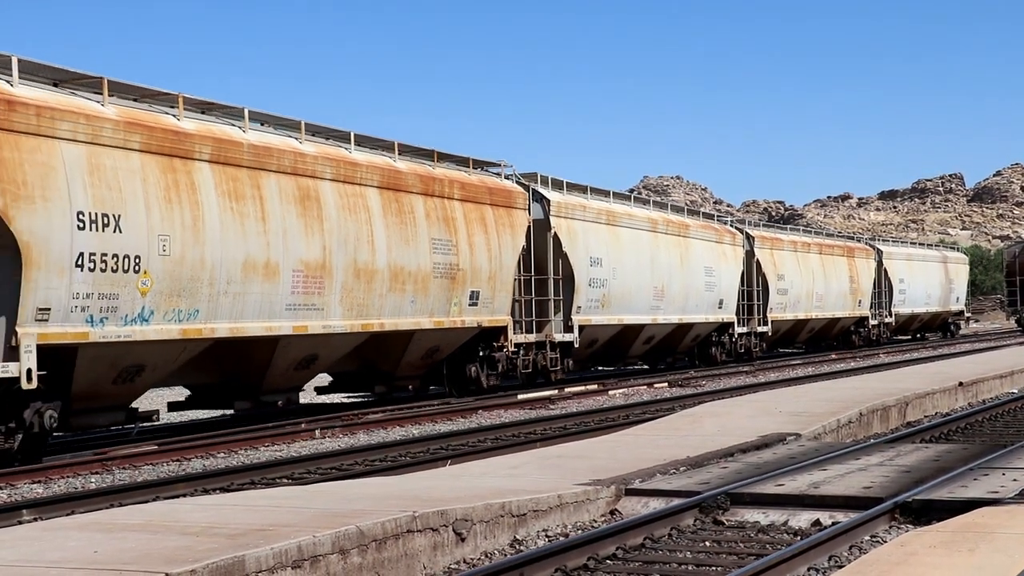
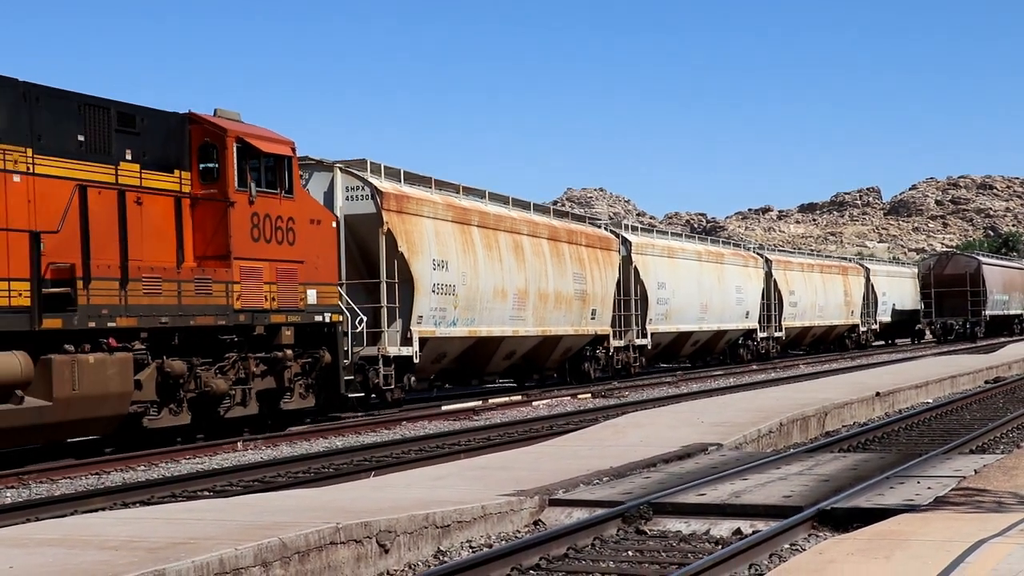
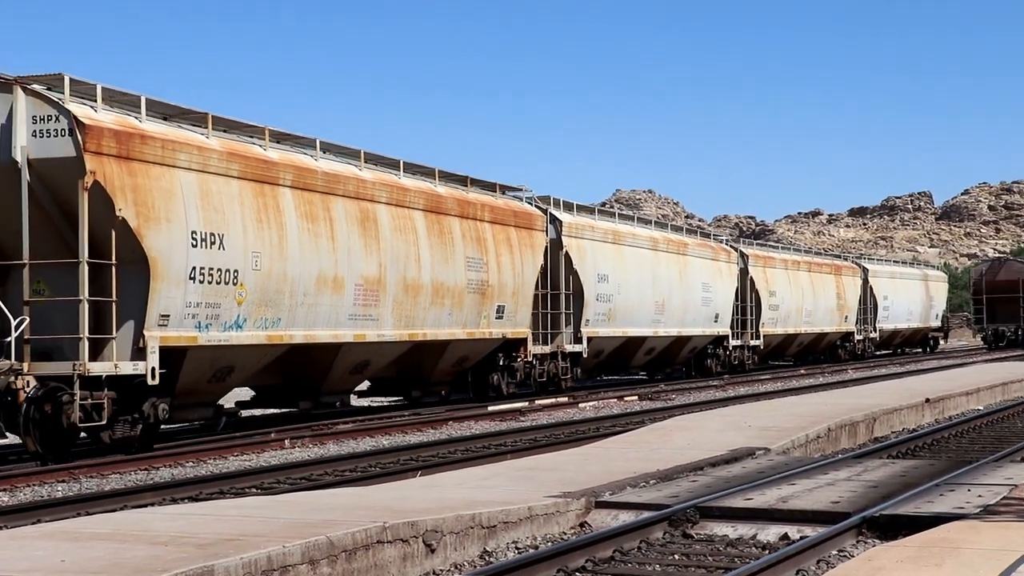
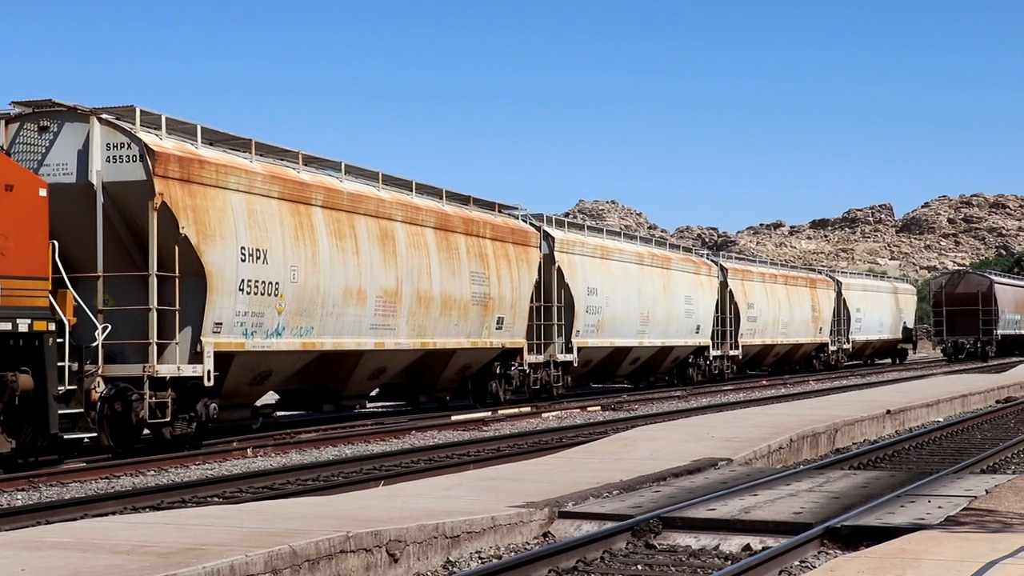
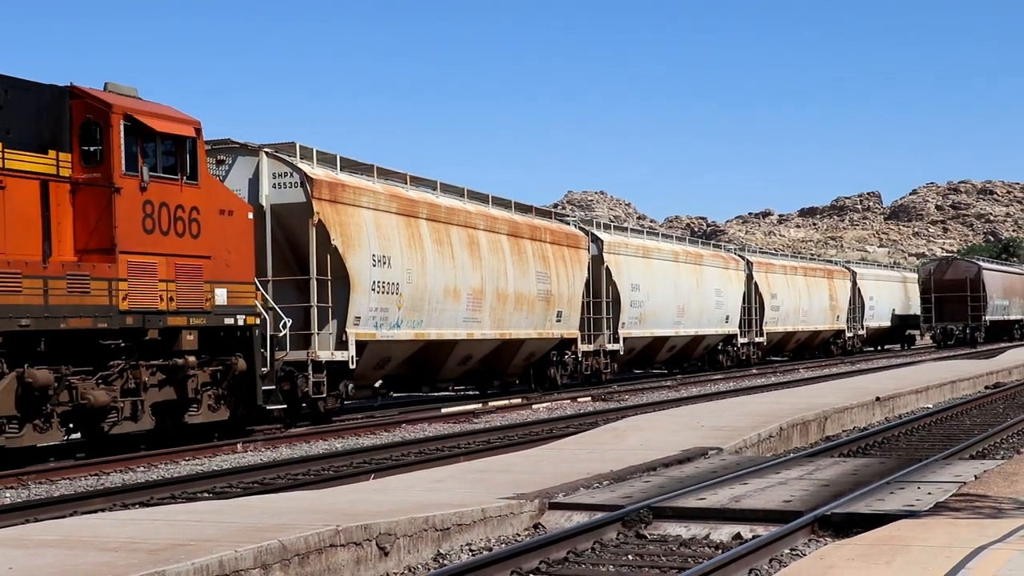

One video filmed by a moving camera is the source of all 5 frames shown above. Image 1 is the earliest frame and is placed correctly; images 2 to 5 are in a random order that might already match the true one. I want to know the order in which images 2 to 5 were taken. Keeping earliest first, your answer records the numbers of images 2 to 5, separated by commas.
3, 4, 5, 2
